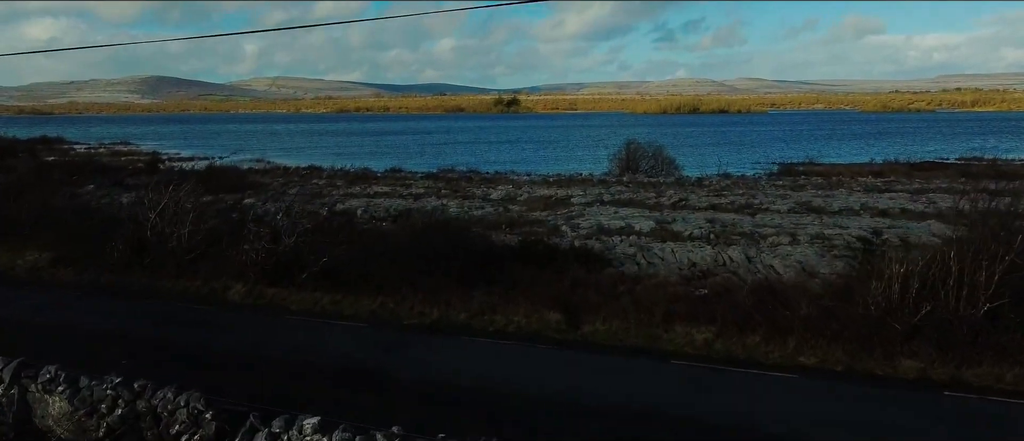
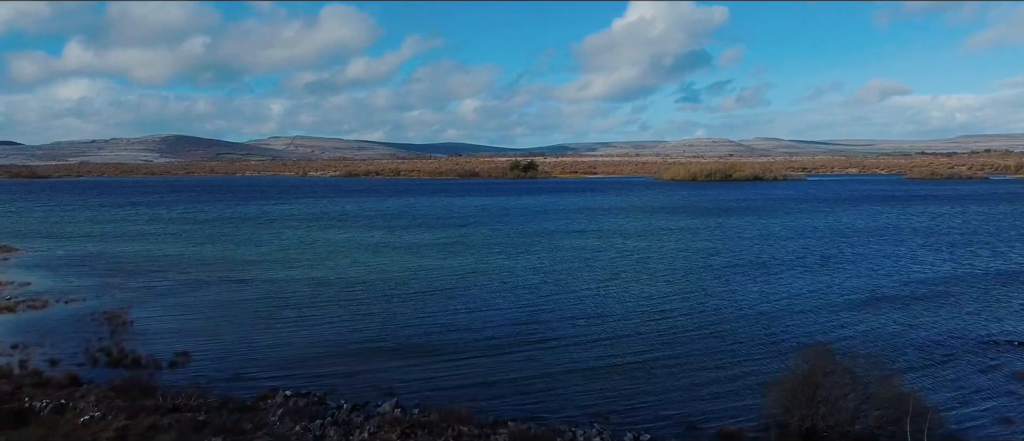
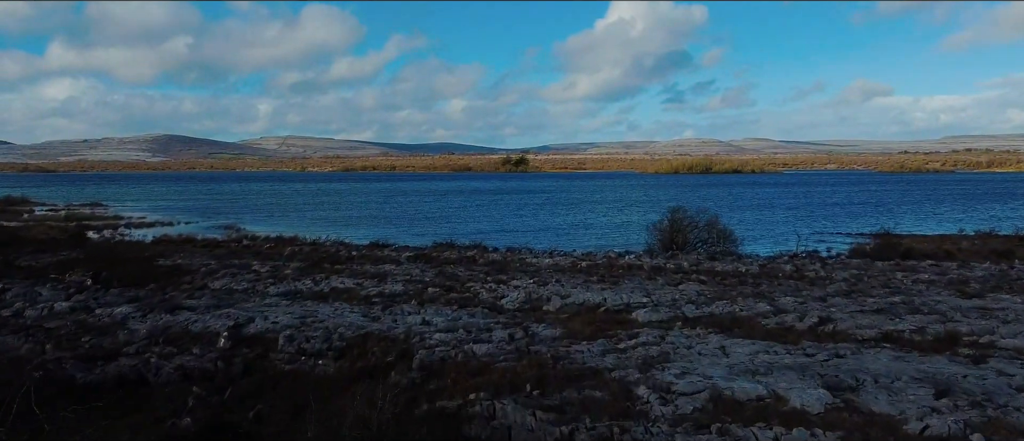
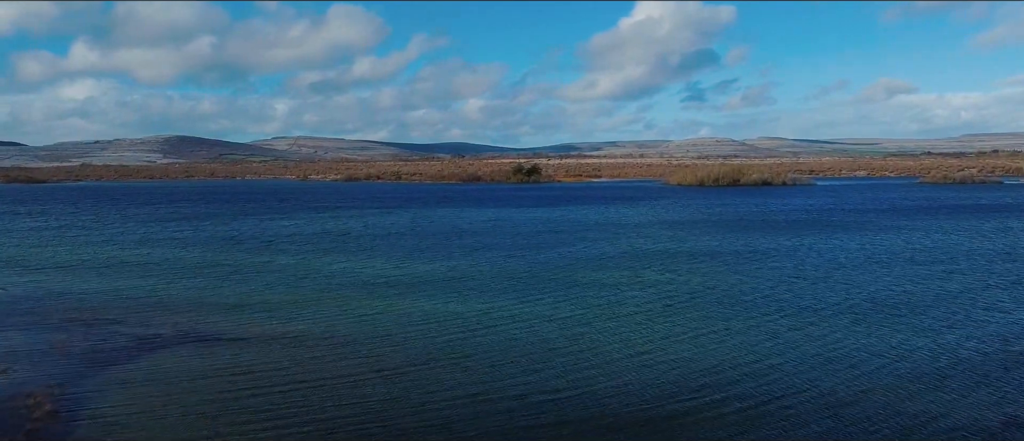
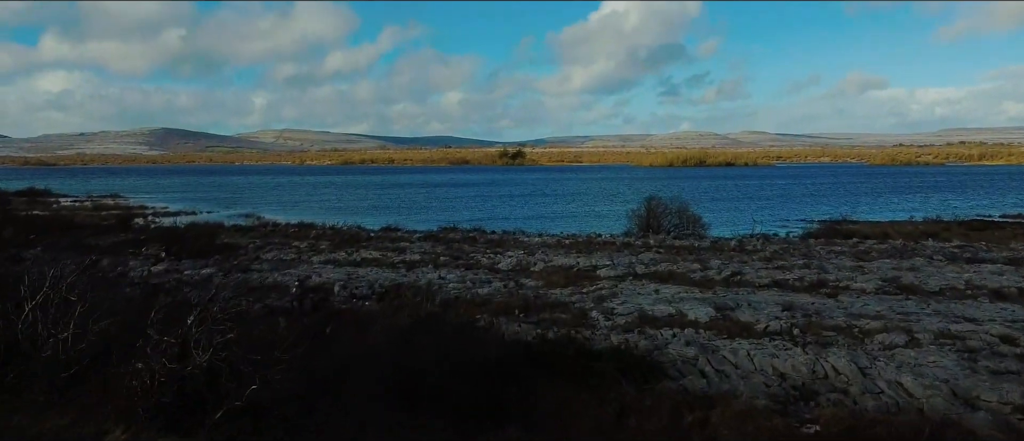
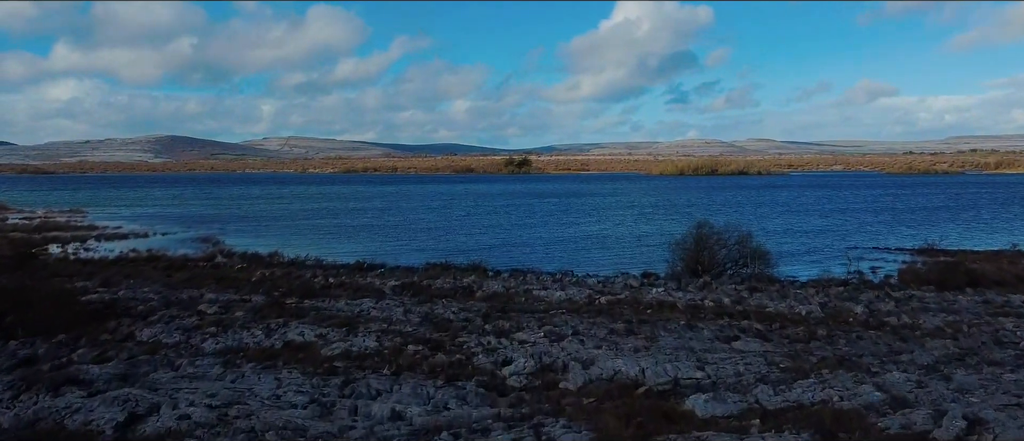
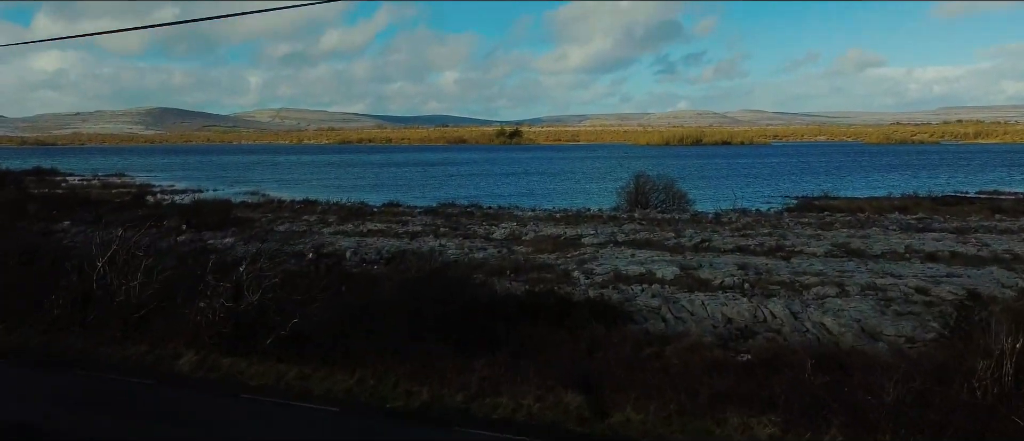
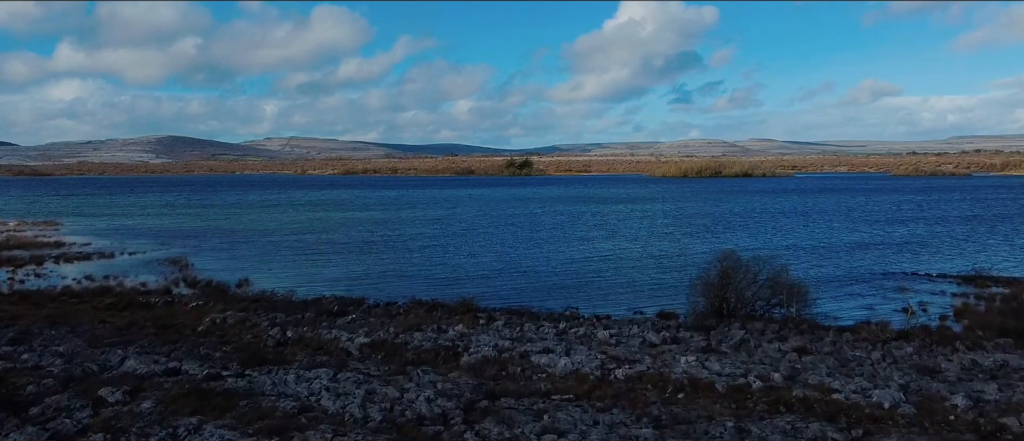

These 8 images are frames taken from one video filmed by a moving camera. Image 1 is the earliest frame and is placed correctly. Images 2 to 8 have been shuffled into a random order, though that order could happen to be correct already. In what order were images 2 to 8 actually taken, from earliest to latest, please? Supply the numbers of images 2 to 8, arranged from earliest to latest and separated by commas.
7, 5, 3, 6, 8, 2, 4
